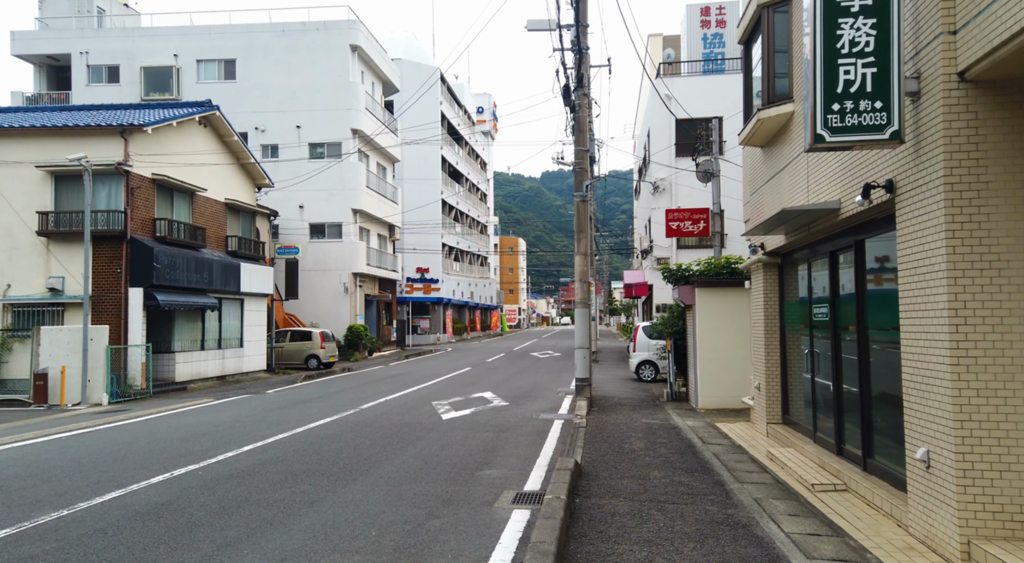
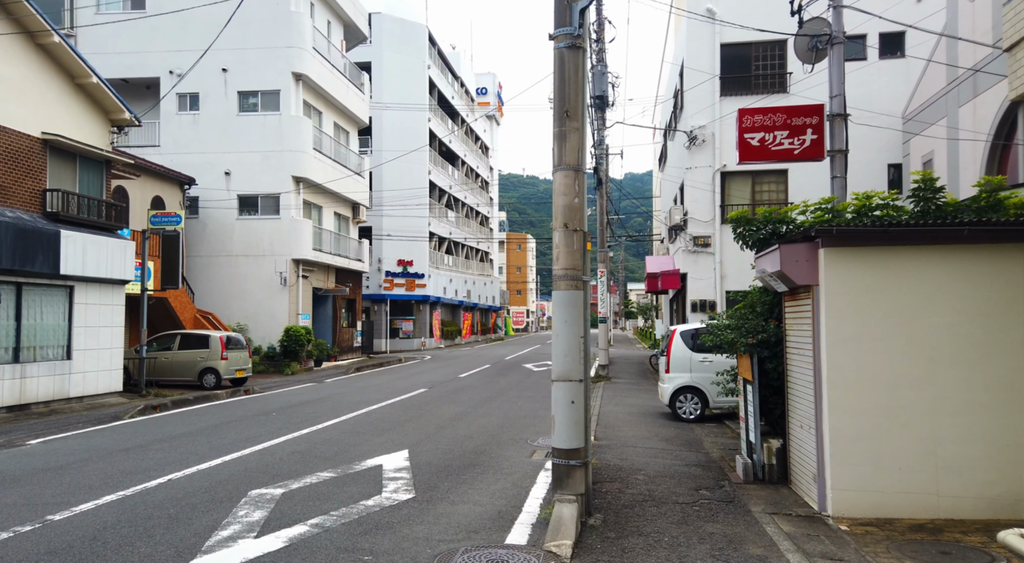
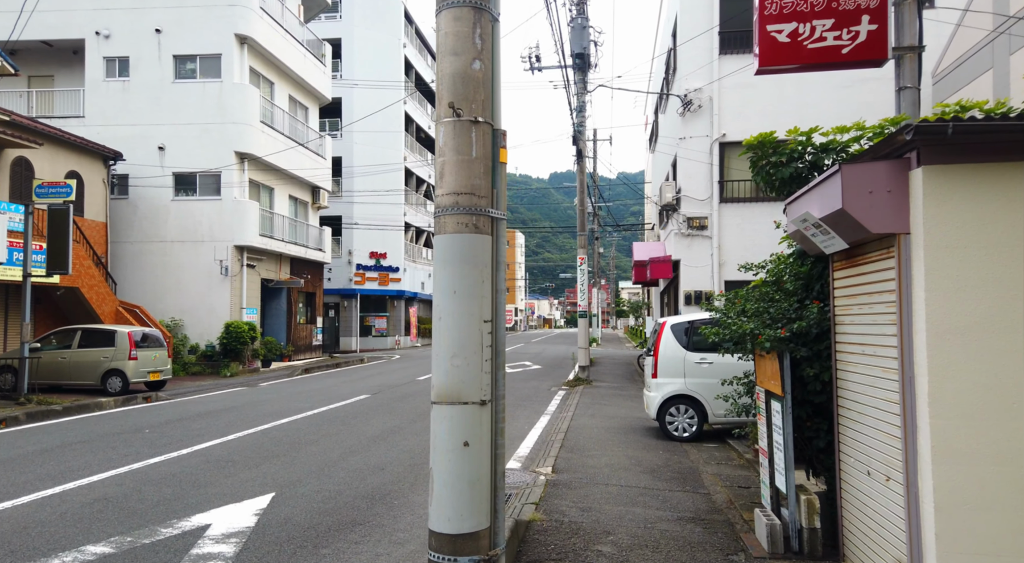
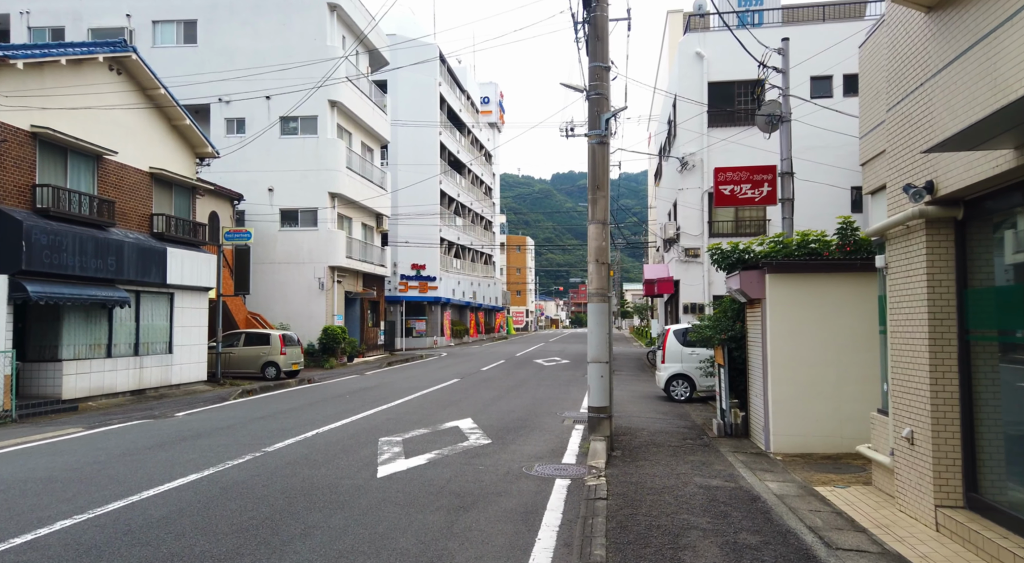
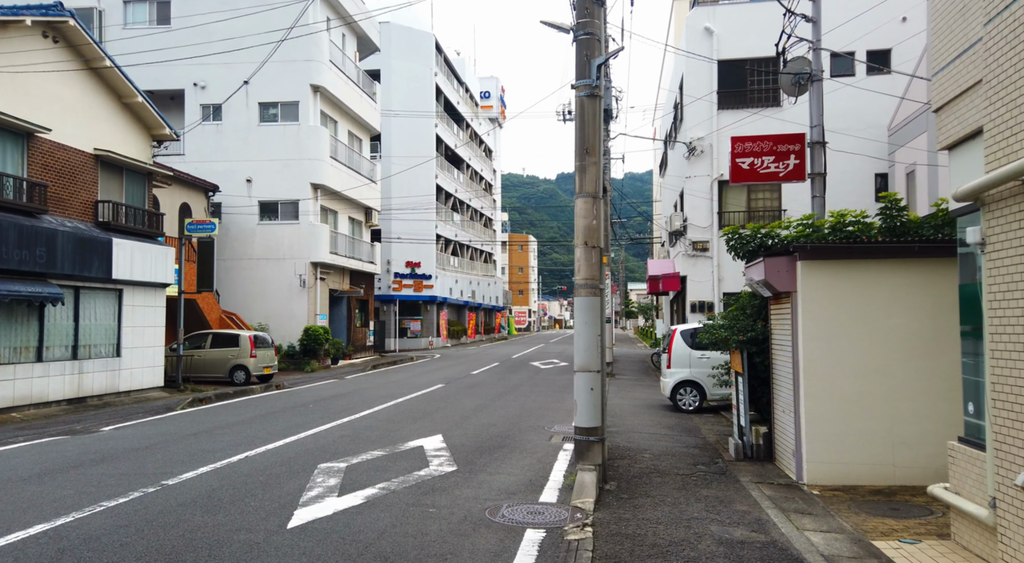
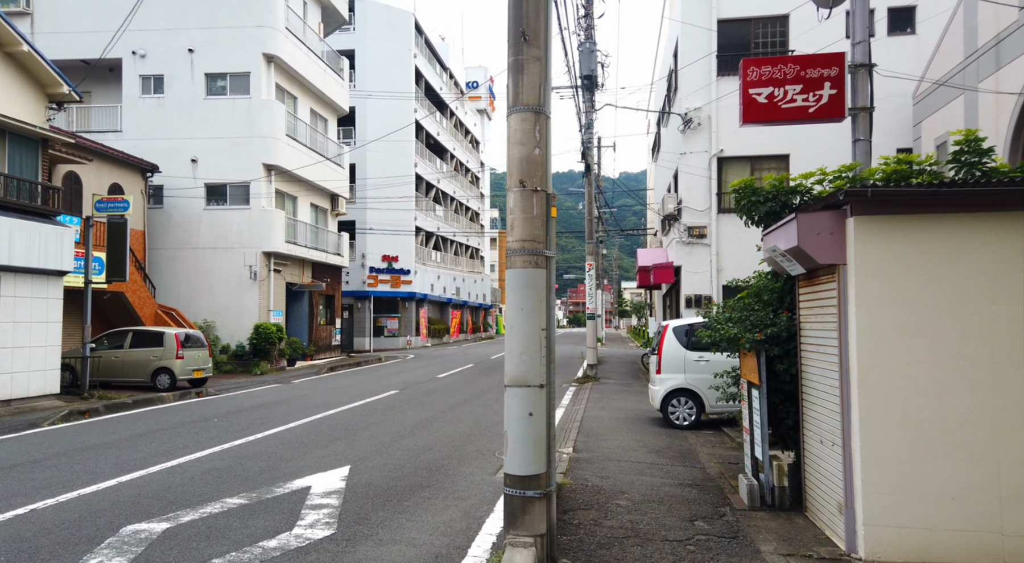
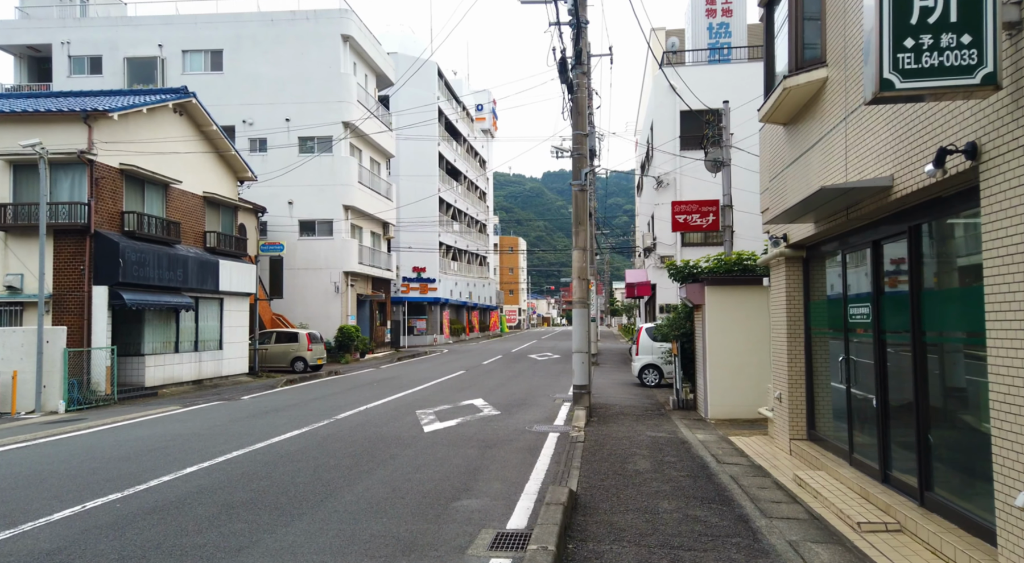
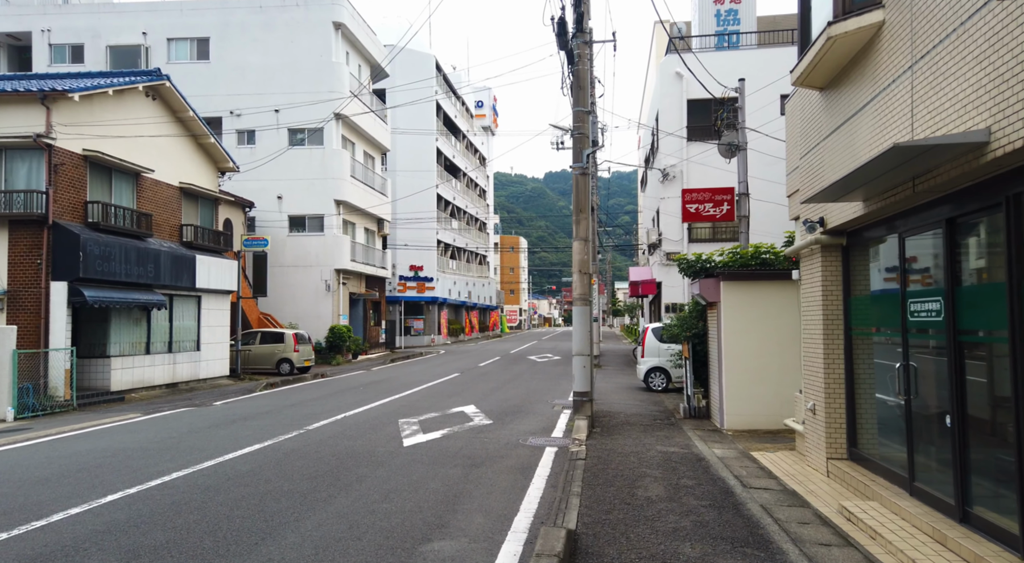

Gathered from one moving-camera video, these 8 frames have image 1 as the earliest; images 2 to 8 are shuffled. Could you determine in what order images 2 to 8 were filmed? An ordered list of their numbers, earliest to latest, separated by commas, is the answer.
7, 8, 4, 5, 2, 6, 3
